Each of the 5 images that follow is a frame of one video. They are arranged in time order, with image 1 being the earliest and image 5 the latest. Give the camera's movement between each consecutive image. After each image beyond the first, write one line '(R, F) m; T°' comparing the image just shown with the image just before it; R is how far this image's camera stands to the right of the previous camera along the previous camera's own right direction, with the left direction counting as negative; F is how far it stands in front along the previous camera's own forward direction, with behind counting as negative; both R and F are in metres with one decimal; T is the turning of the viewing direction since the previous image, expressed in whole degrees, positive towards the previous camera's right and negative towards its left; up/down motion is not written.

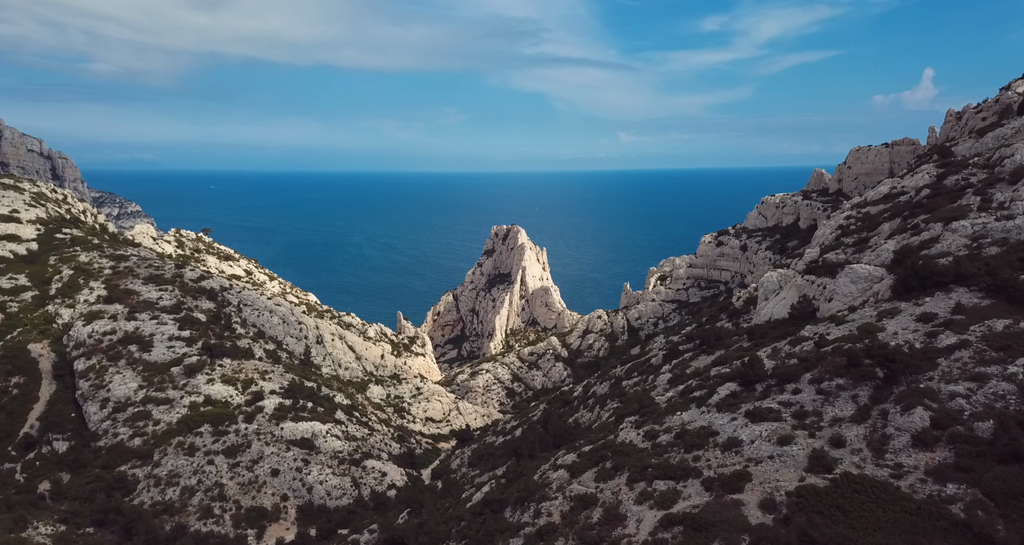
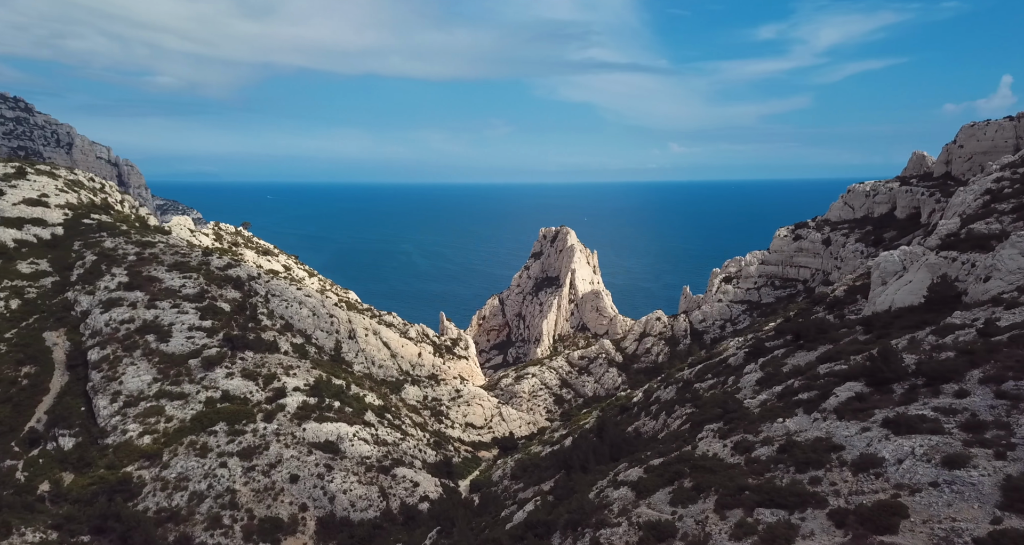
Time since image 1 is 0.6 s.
(-0.2, +6.6) m; -4°
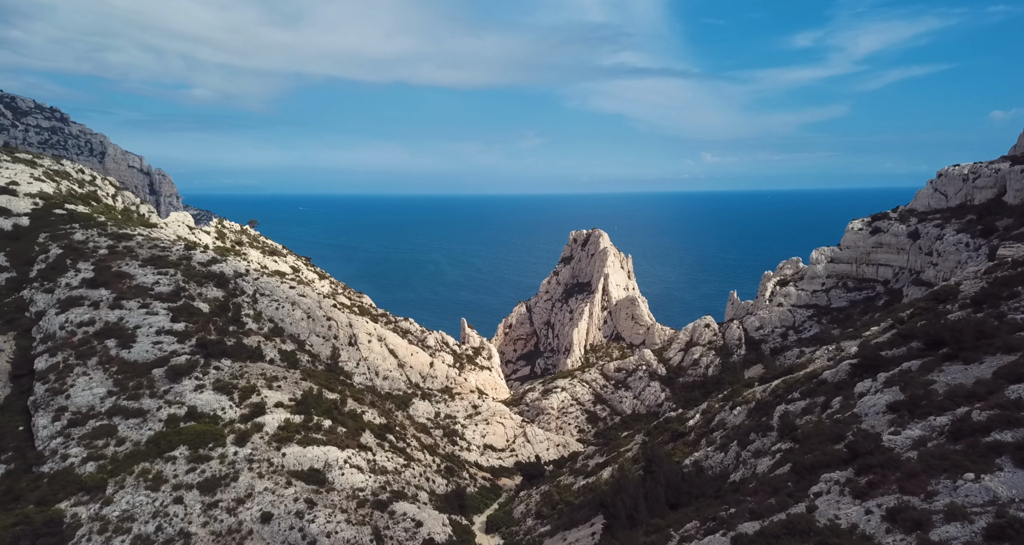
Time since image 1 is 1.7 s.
(+0.2, +9.4) m; -2°
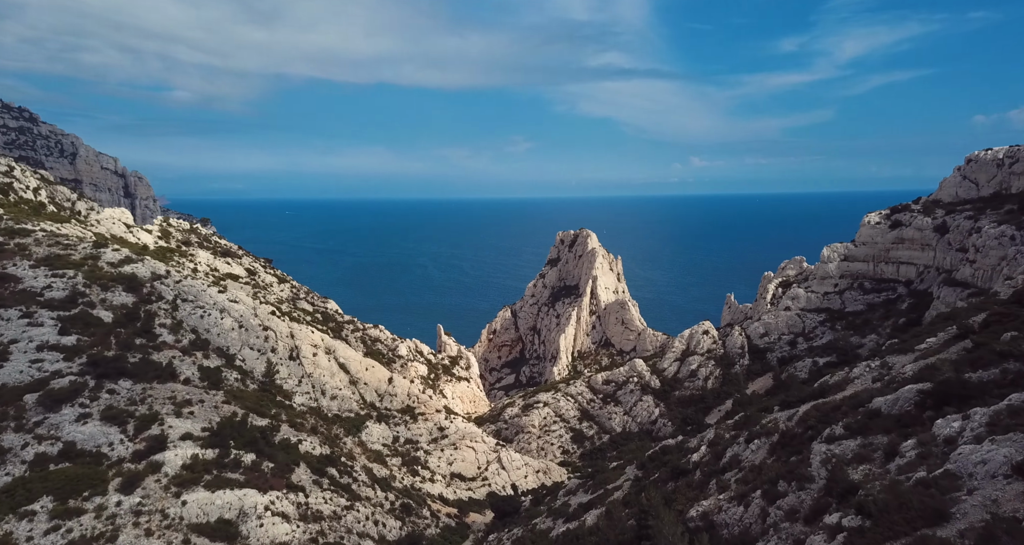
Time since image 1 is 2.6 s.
(+1.4, +8.3) m; +1°
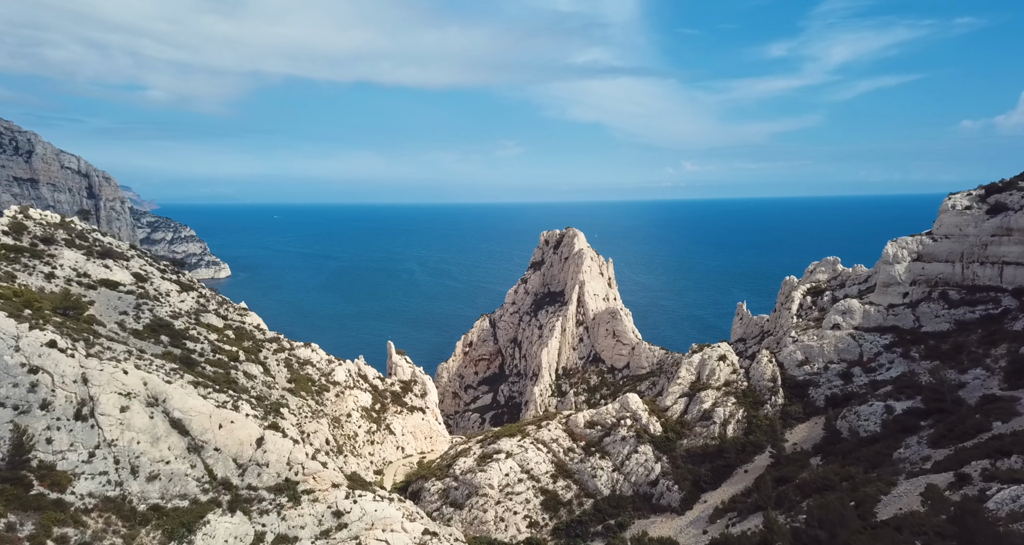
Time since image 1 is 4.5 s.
(+3.1, +18.0) m; +1°
